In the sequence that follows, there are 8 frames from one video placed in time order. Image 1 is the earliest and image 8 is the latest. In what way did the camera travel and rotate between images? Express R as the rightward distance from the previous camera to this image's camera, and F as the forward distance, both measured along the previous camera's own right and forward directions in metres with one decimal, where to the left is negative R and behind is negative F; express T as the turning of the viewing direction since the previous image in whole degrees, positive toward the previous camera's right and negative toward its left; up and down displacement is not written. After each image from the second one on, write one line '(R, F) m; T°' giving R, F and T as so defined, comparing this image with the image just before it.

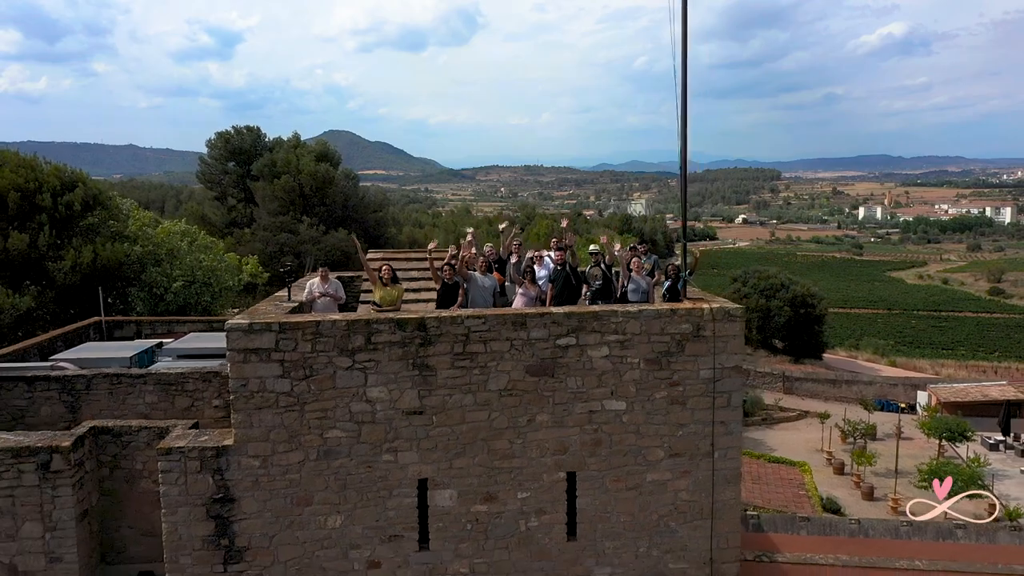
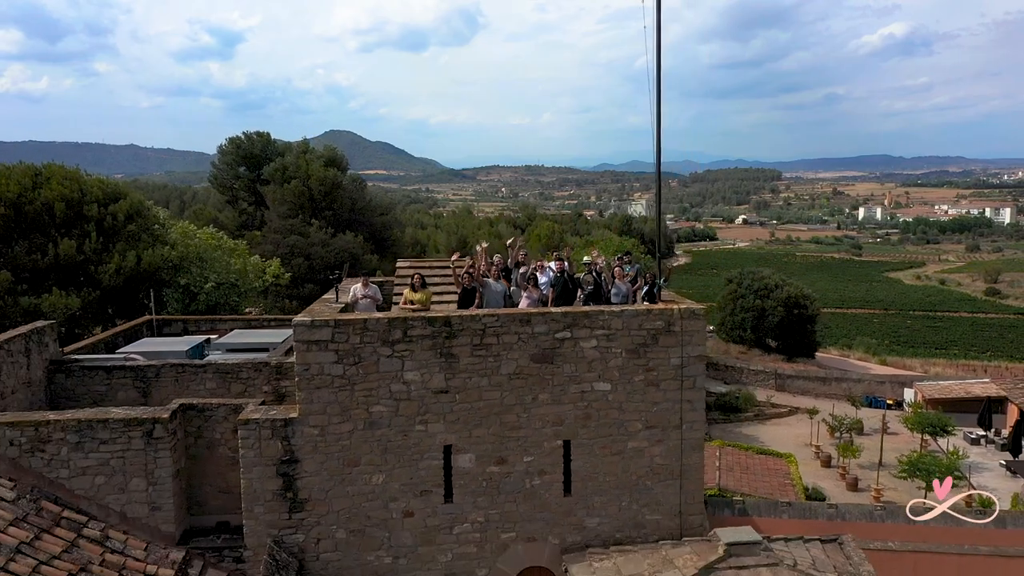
(0.0, -0.6) m; 0°
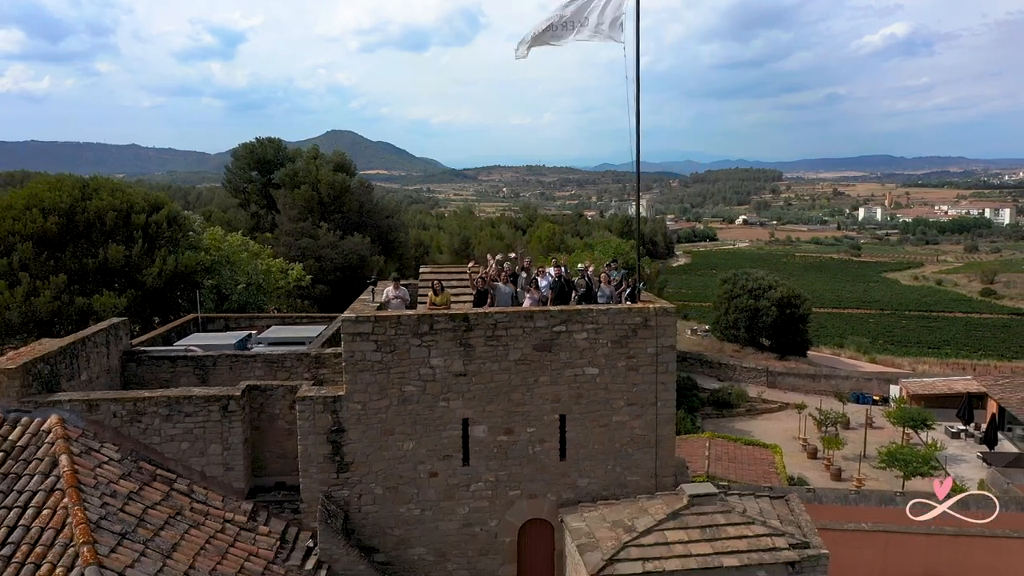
(0.0, -0.7) m; 0°
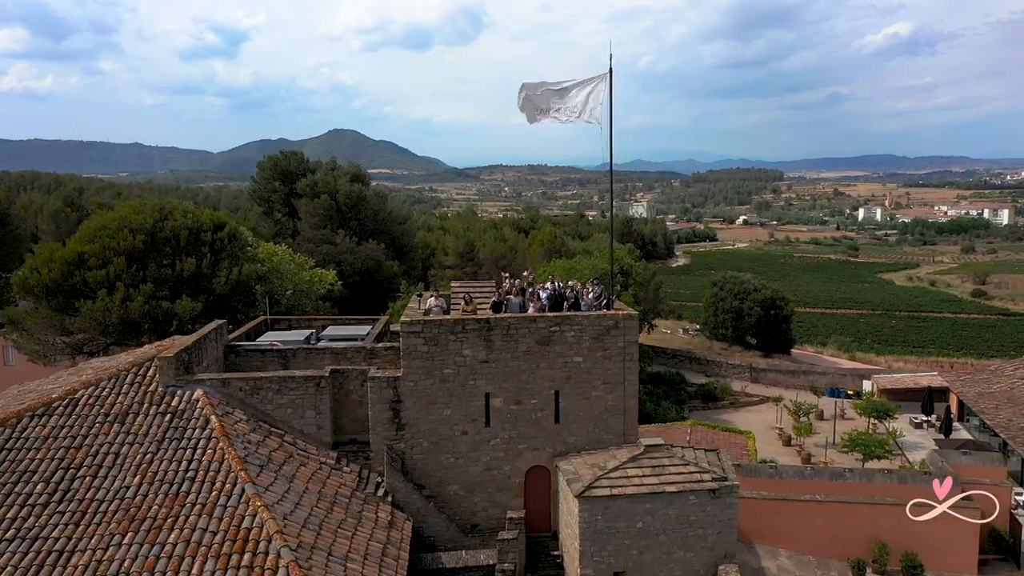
(0.0, -1.4) m; 0°
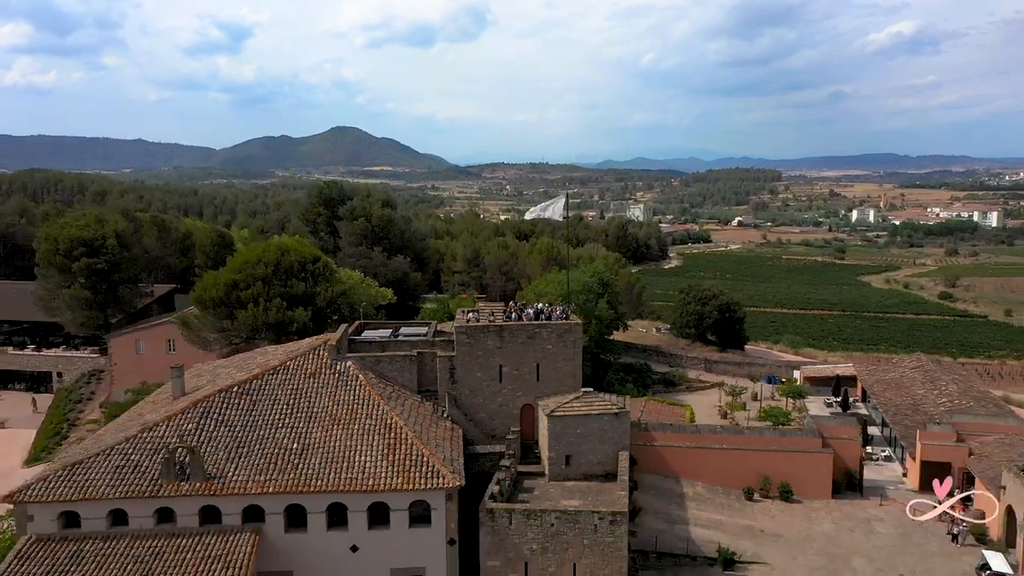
(0.0, -4.4) m; 0°
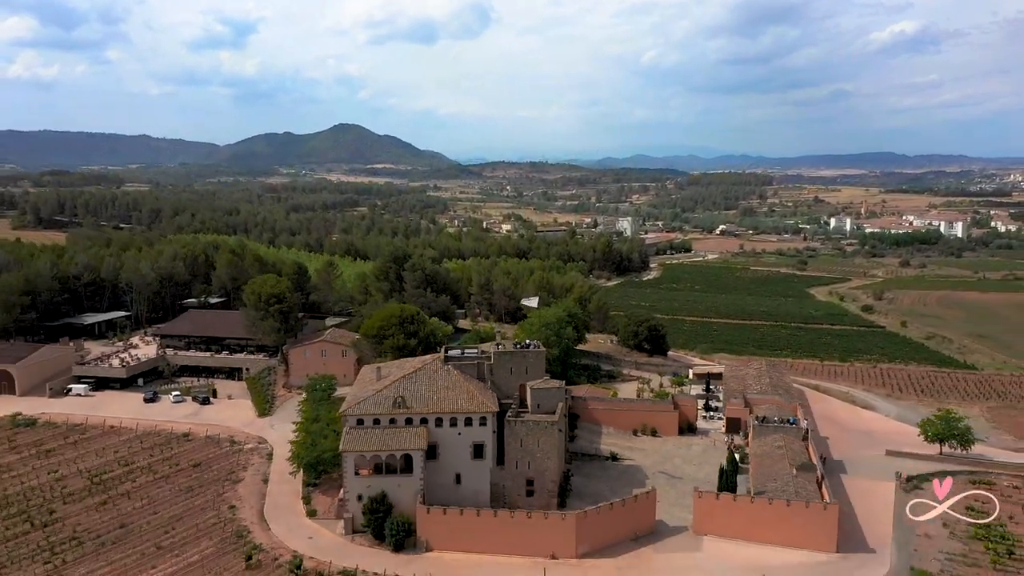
(-0.1, -13.3) m; 0°
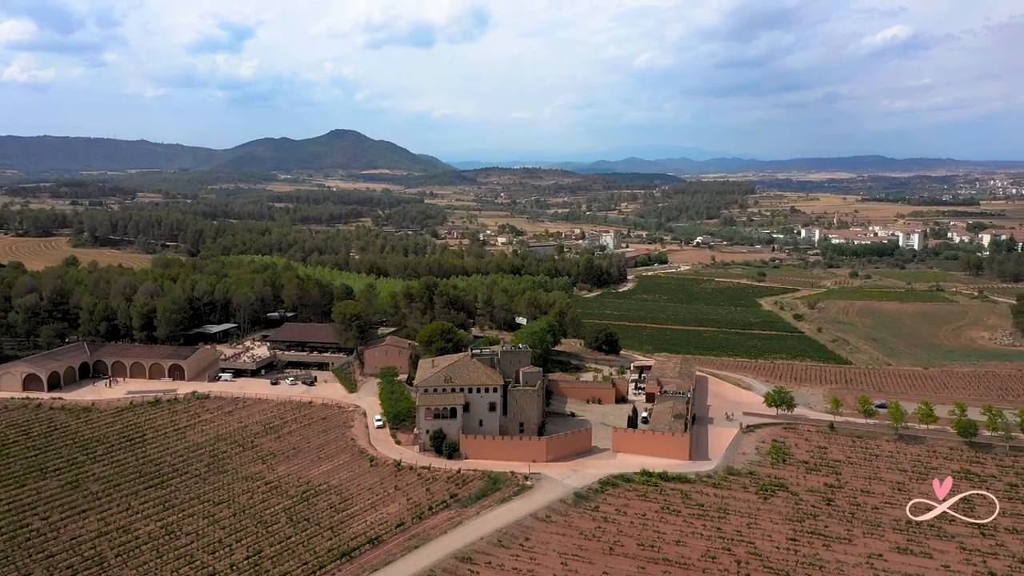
(-0.2, -16.0) m; 0°
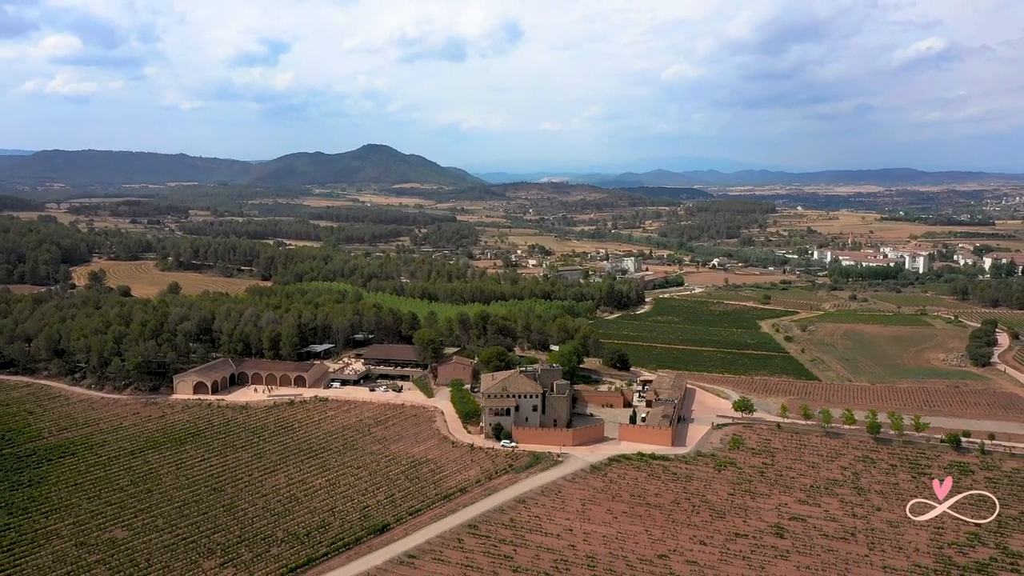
(-0.7, -16.0) m; -2°
